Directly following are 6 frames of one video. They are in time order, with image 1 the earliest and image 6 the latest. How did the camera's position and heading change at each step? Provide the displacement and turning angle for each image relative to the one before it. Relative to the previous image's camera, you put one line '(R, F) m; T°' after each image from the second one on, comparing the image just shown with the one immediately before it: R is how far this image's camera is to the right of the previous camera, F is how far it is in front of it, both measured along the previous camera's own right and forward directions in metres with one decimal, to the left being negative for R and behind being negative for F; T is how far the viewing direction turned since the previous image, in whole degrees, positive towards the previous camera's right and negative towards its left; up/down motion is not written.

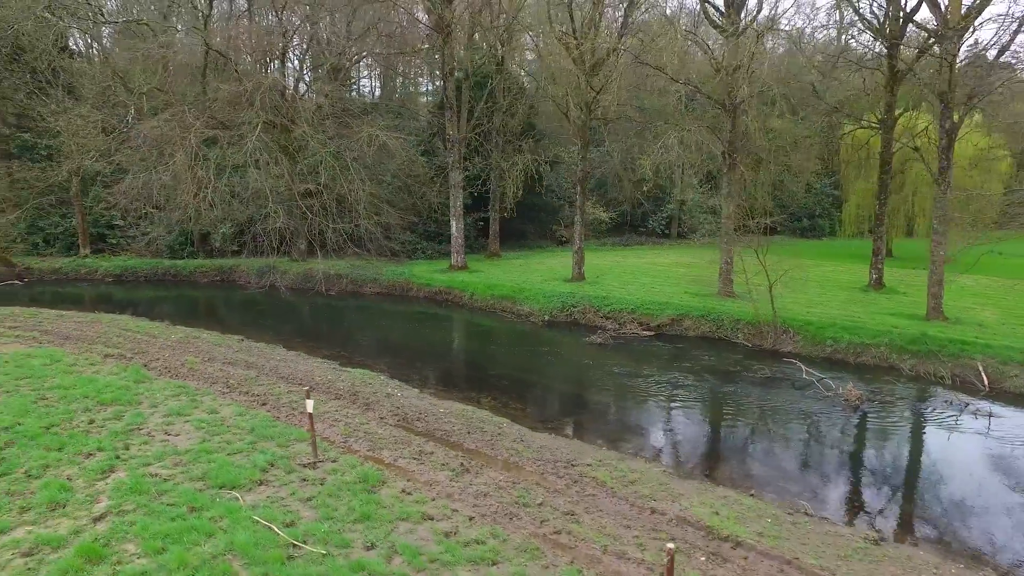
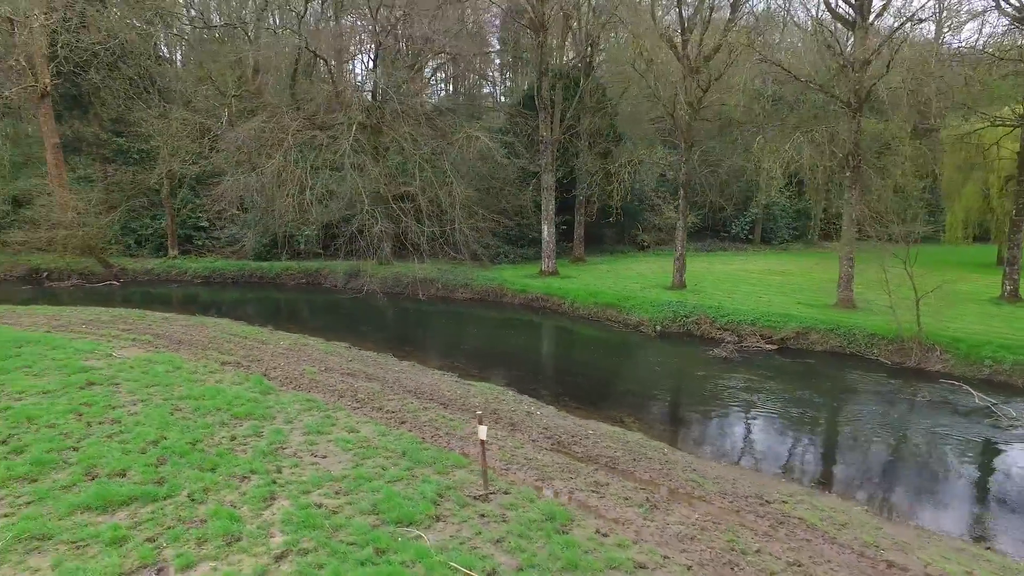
(-1.3, +0.7) m; -4°
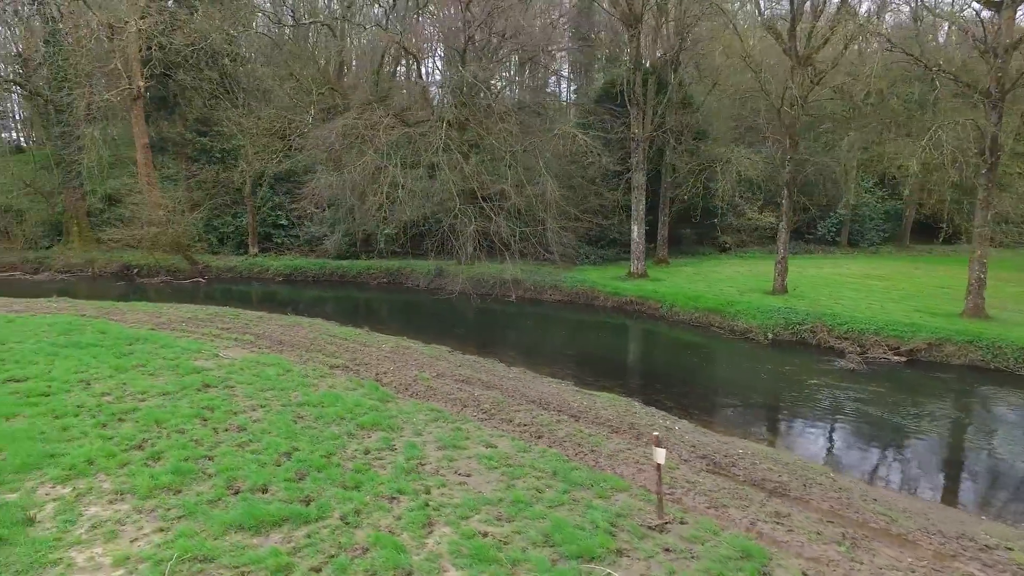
(-1.1, +0.6) m; -4°
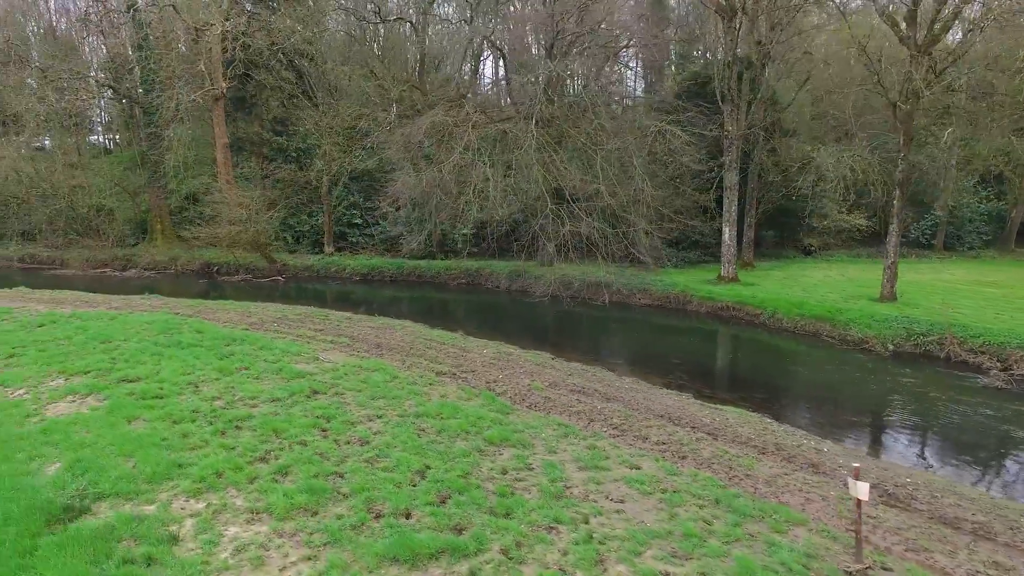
(-1.0, +0.6) m; -4°
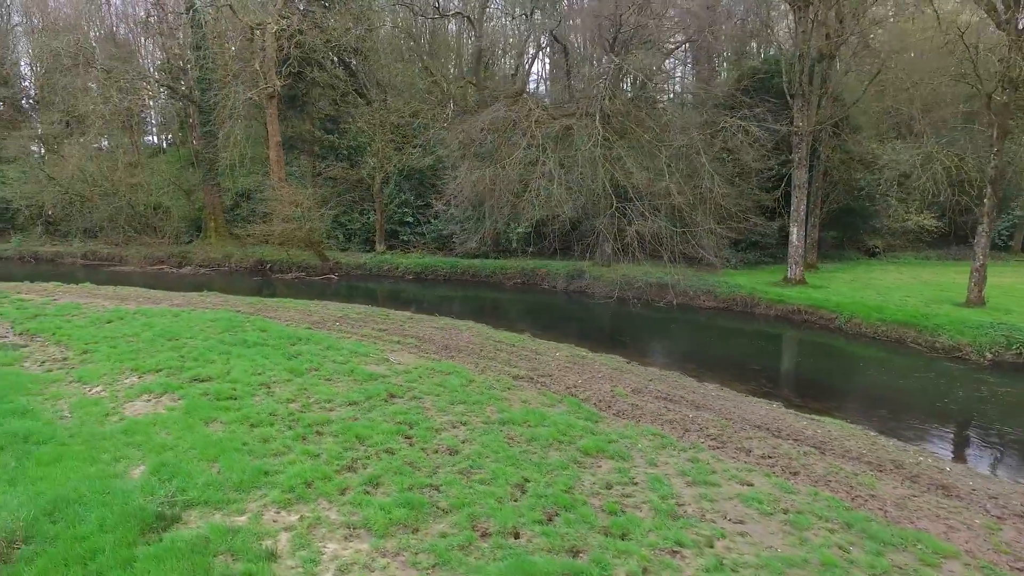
(-0.6, +0.4) m; -3°
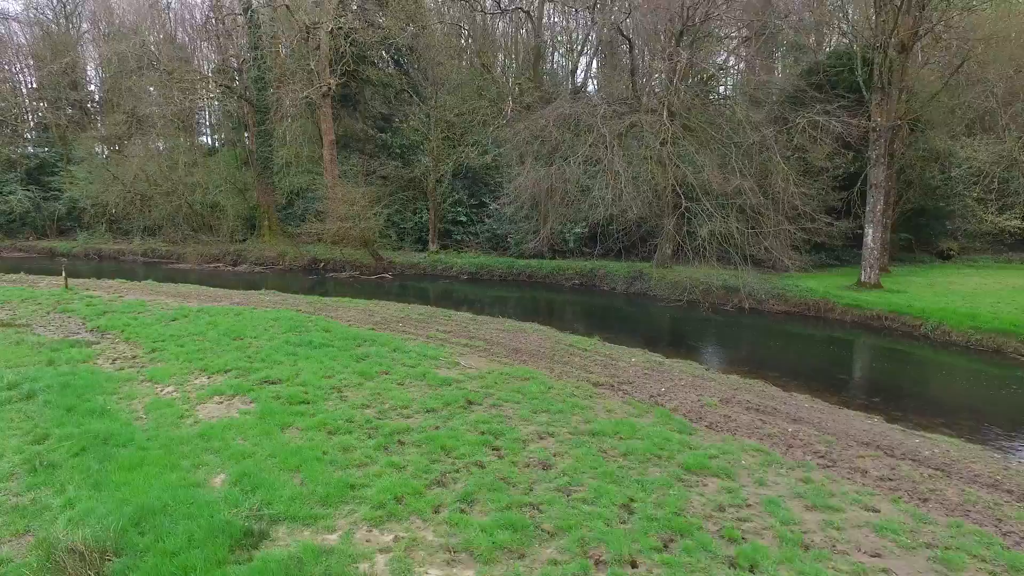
(-0.5, +0.5) m; -3°
